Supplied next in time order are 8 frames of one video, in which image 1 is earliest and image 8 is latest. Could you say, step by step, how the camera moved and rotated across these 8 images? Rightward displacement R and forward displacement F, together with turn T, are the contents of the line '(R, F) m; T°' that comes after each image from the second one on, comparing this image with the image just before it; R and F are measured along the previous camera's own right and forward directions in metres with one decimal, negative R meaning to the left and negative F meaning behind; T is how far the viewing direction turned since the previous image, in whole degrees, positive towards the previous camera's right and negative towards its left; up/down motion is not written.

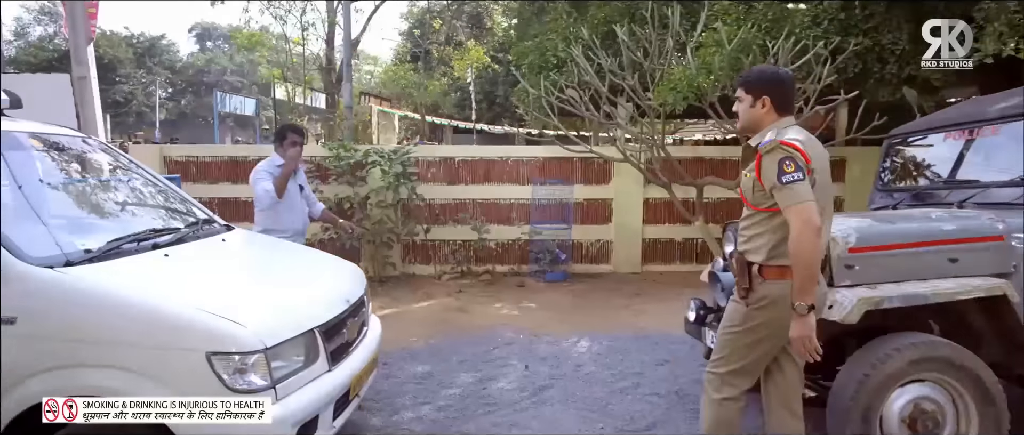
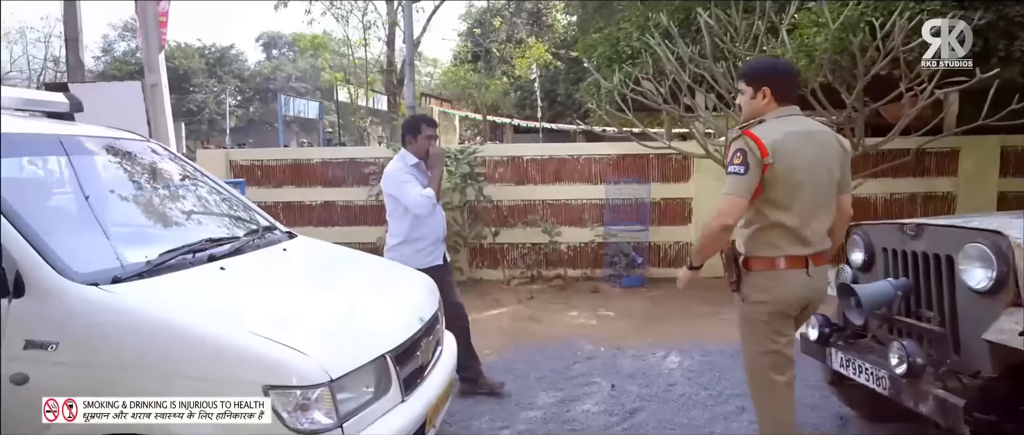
(-0.2, +0.4) m; -5°
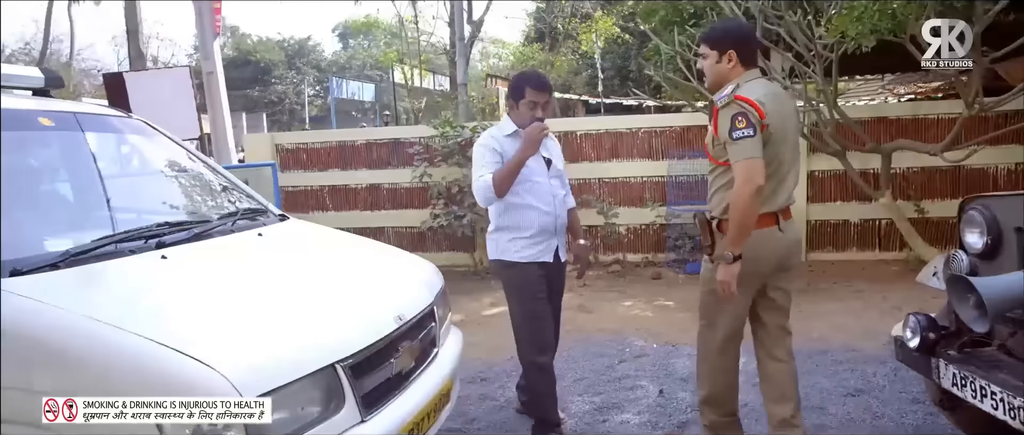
(+0.3, +0.6) m; -7°
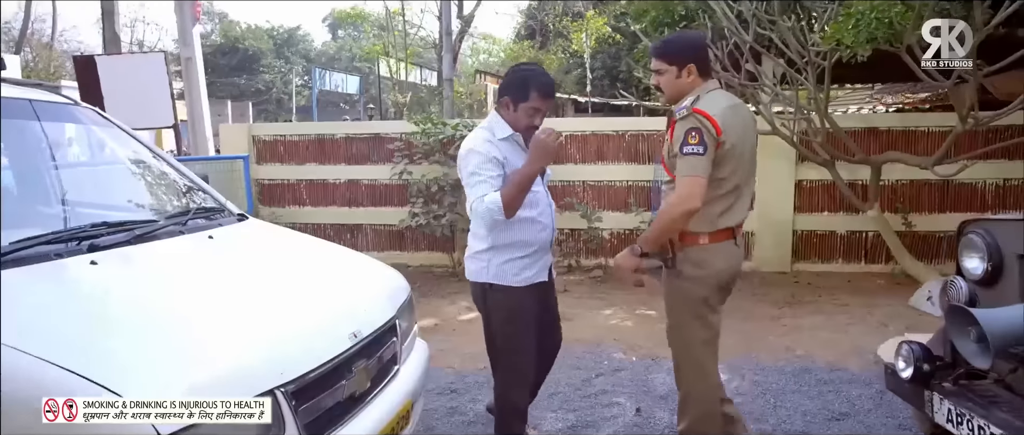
(+0.1, +0.2) m; +1°
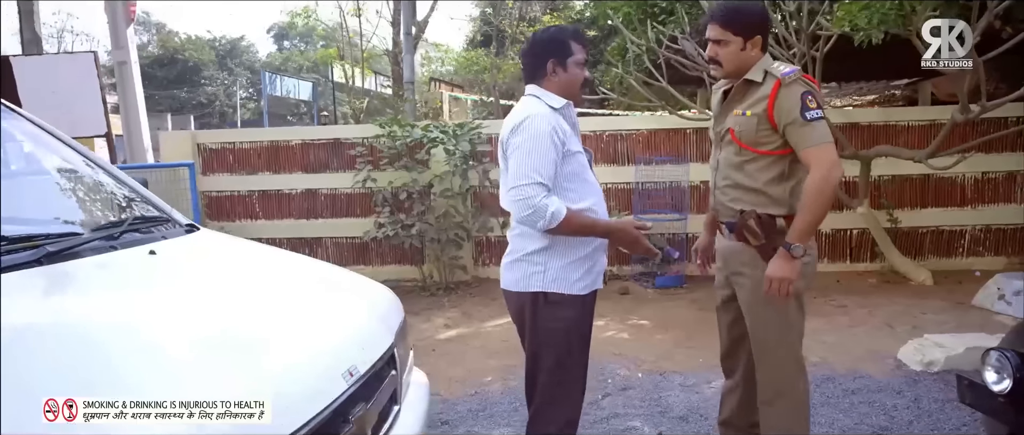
(-0.2, +0.5) m; +4°
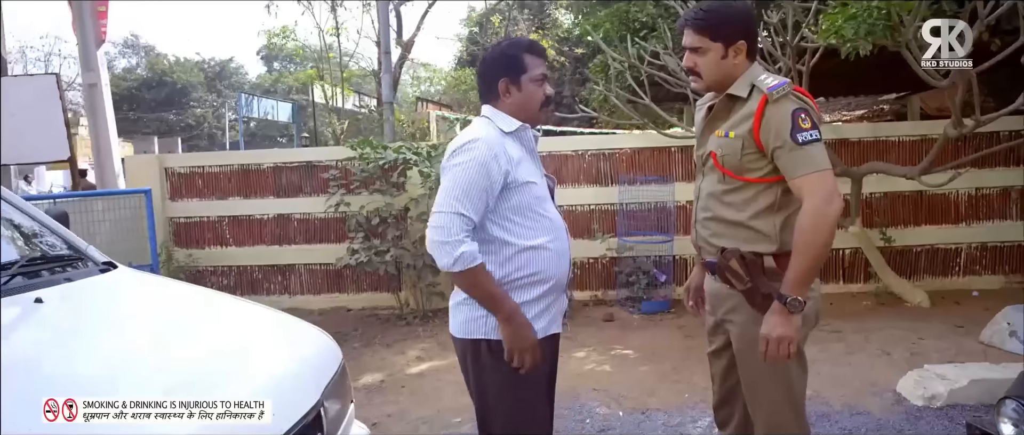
(+0.1, +0.3) m; +1°
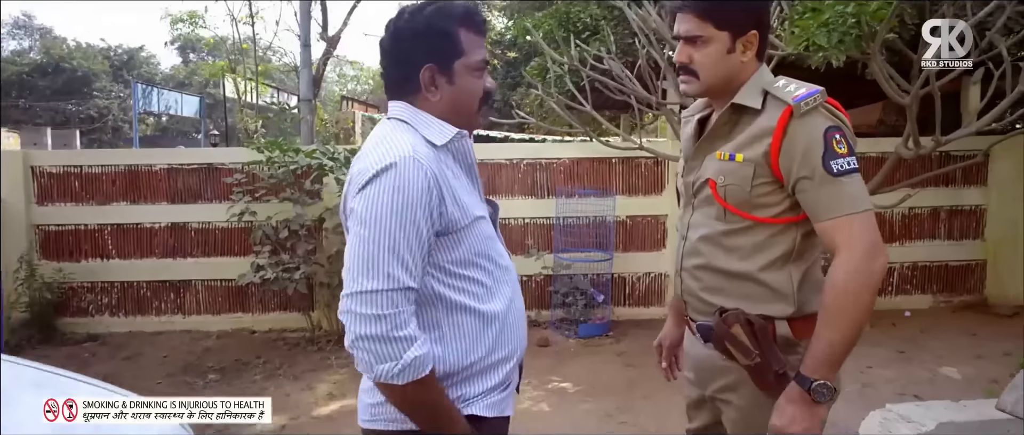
(0.0, +0.5) m; +6°
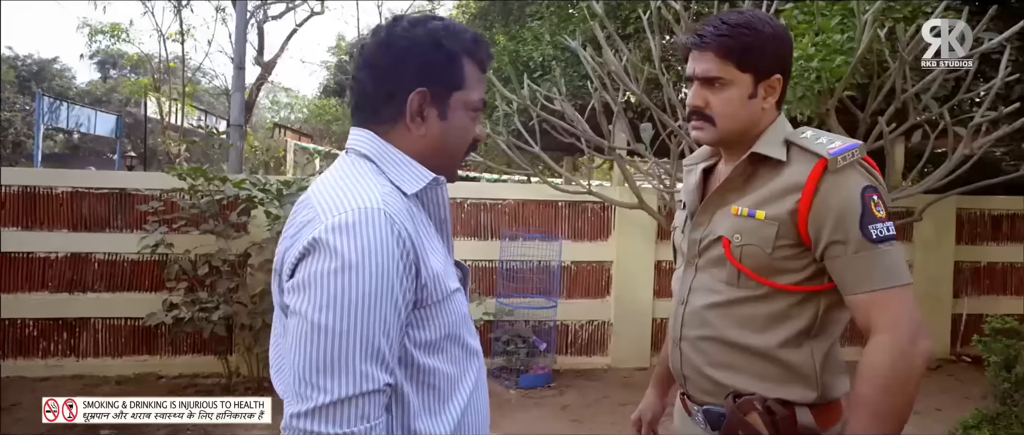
(-0.1, +0.2) m; +6°
